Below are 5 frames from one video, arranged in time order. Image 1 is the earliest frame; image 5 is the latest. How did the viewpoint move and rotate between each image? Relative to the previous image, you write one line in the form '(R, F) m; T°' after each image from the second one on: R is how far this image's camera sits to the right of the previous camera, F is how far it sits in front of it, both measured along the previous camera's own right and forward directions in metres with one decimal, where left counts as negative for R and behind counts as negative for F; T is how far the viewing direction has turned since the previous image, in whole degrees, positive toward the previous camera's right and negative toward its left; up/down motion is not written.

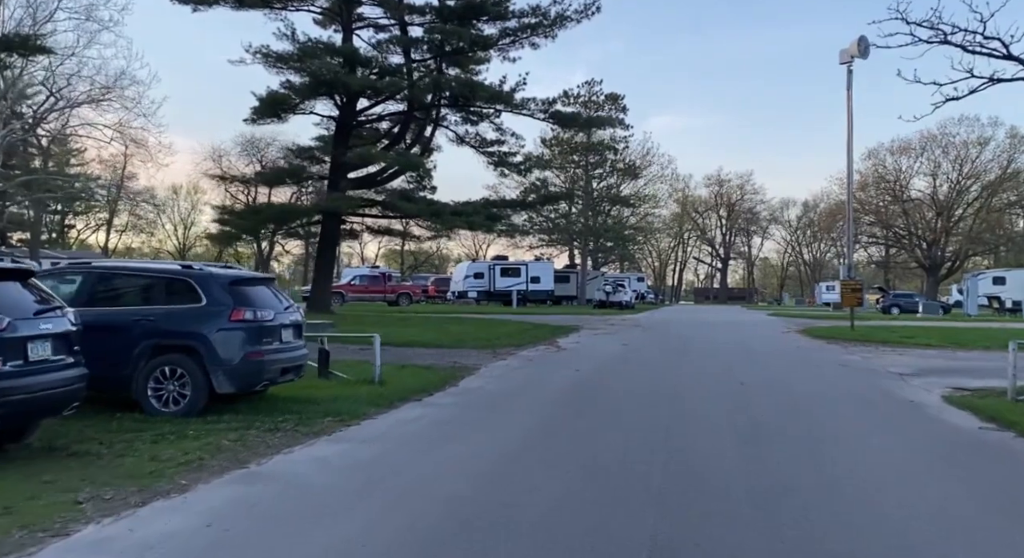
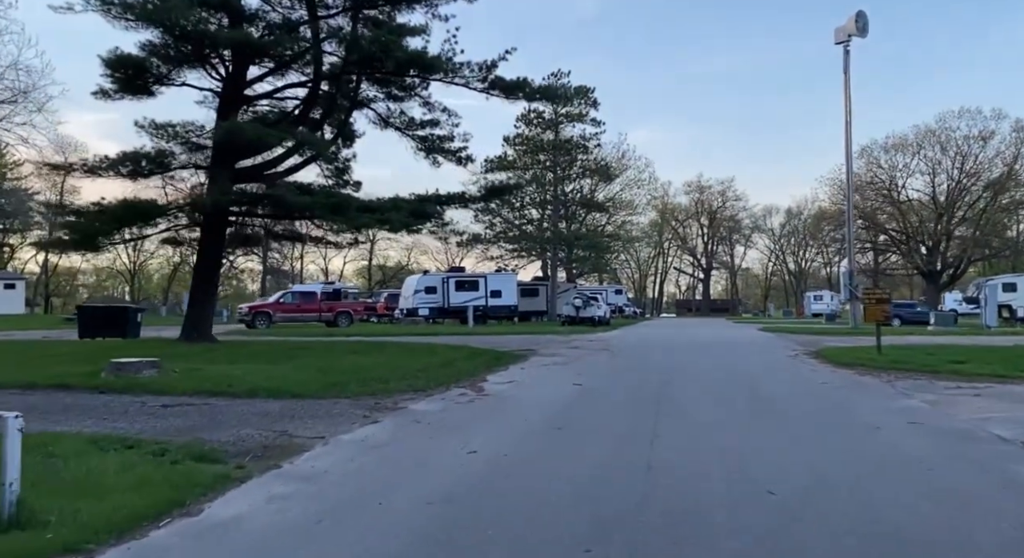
(+1.5, +6.2) m; +1°
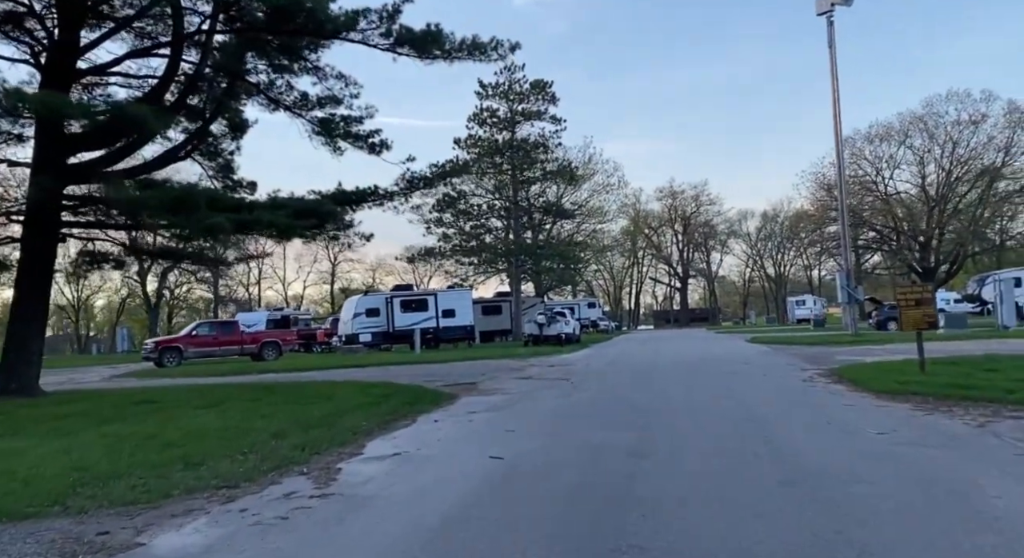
(+1.2, +5.5) m; +2°
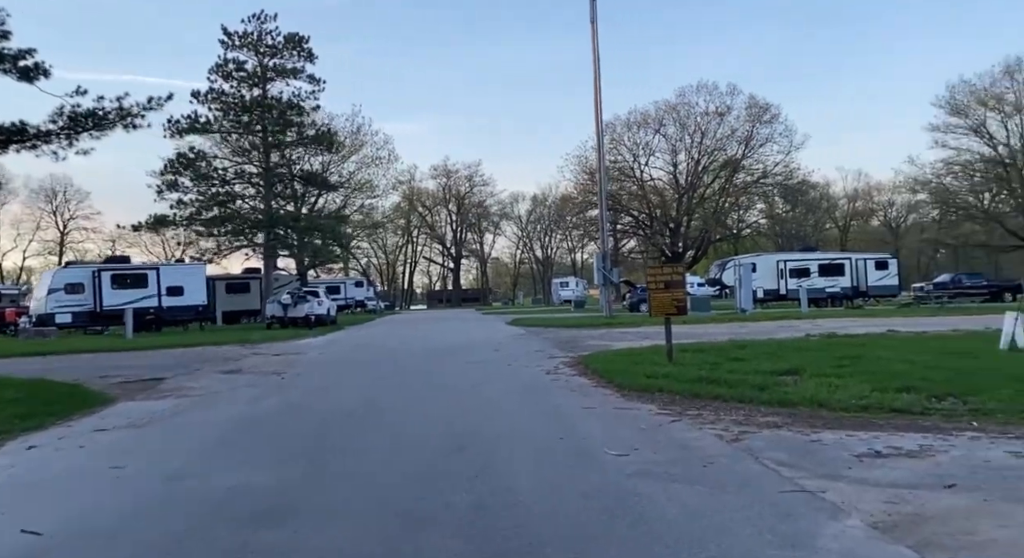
(+1.5, +2.8) m; +16°
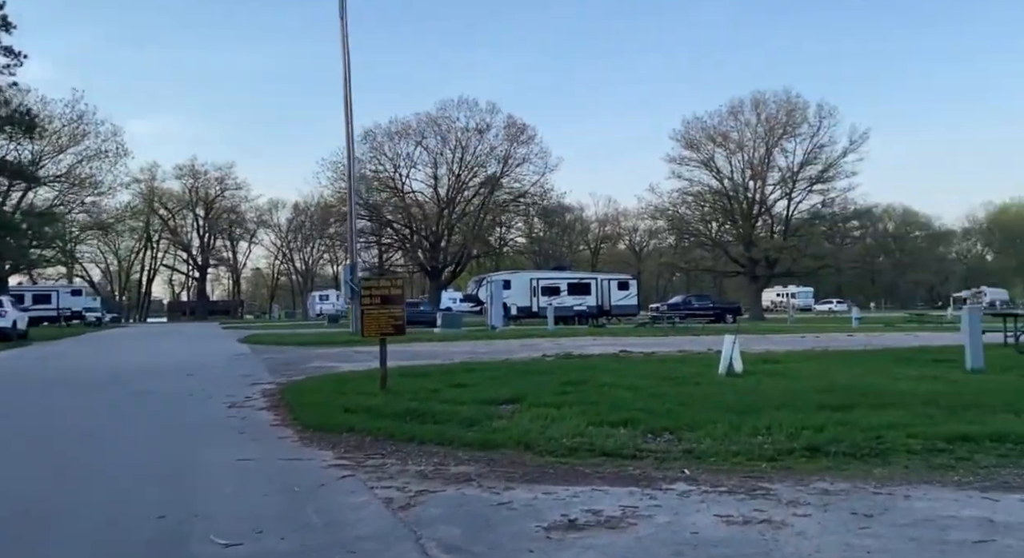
(+1.2, +1.8) m; +17°
